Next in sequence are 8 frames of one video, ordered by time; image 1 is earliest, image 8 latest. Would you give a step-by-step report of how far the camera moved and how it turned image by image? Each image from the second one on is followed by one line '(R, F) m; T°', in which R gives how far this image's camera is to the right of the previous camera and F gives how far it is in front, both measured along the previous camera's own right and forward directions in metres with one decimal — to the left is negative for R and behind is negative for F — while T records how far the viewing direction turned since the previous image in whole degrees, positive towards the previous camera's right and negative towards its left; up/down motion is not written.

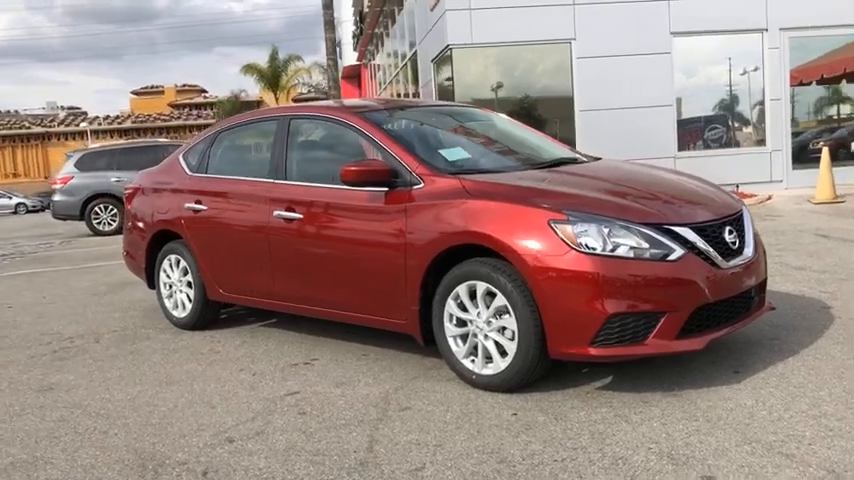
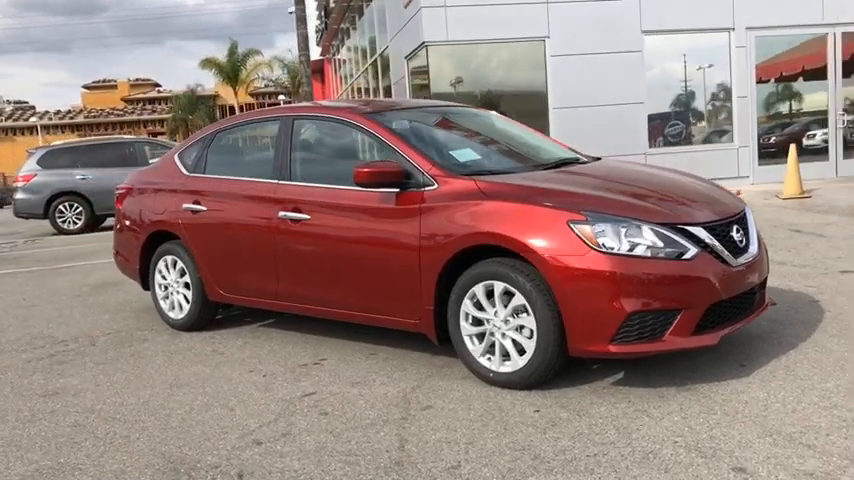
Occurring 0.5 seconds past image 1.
(-0.3, 0.0) m; +3°
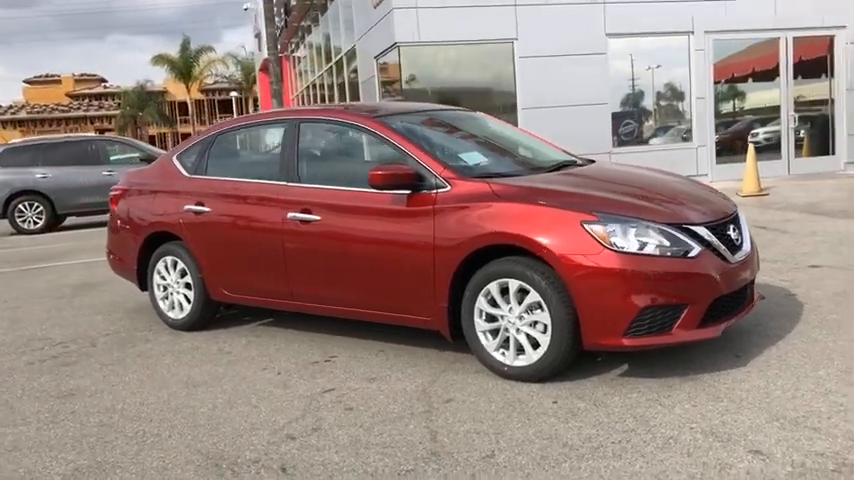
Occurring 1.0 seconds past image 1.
(-0.4, -0.2) m; +4°
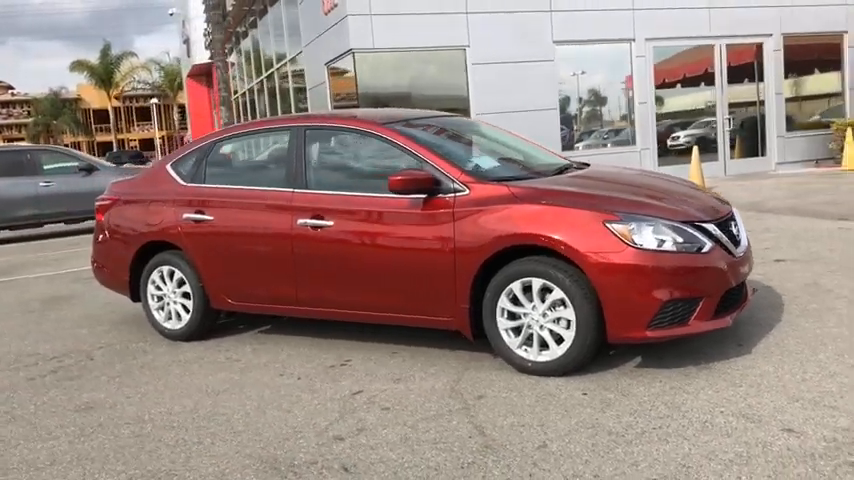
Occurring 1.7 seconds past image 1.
(-0.6, -0.1) m; +6°
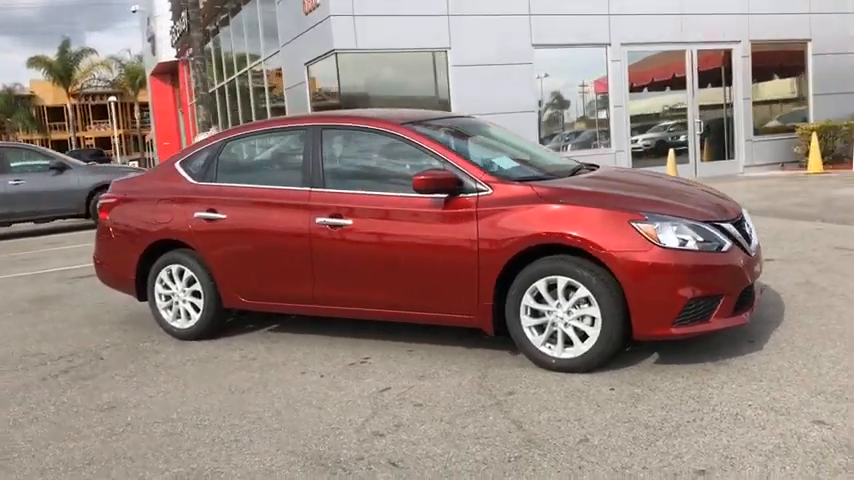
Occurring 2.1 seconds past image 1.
(-0.4, -0.1) m; +3°
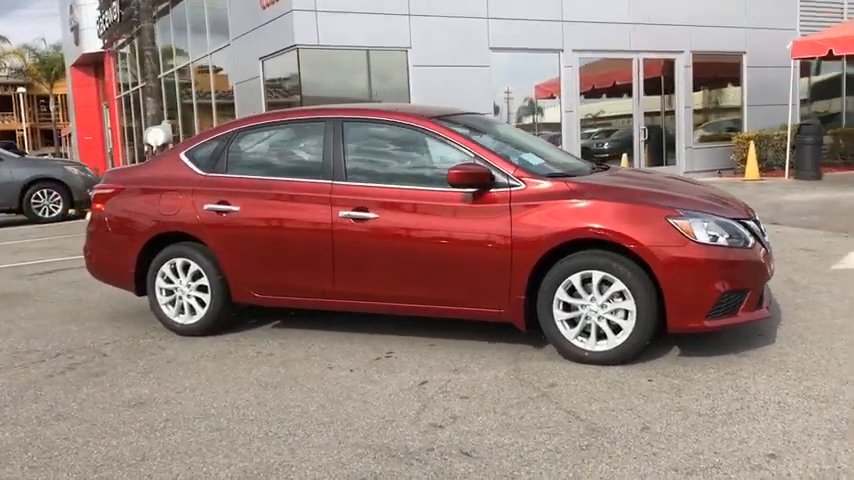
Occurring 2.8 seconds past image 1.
(-0.7, 0.0) m; +6°
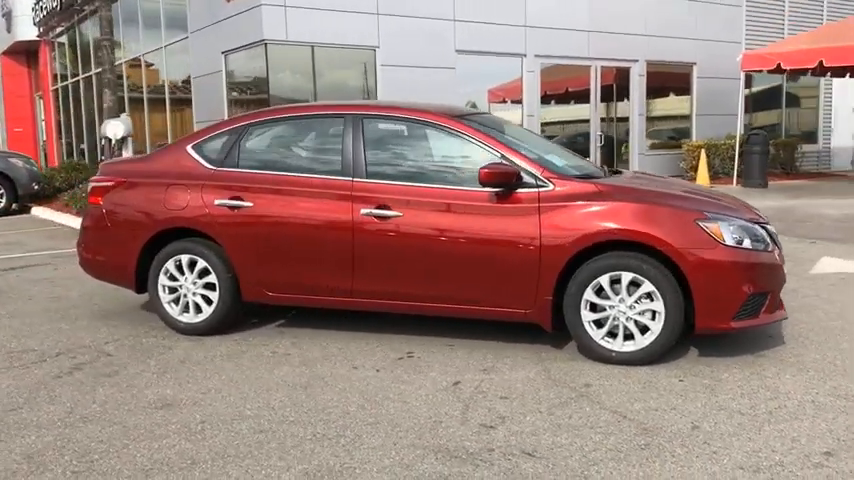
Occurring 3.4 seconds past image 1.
(-0.6, +0.1) m; +5°
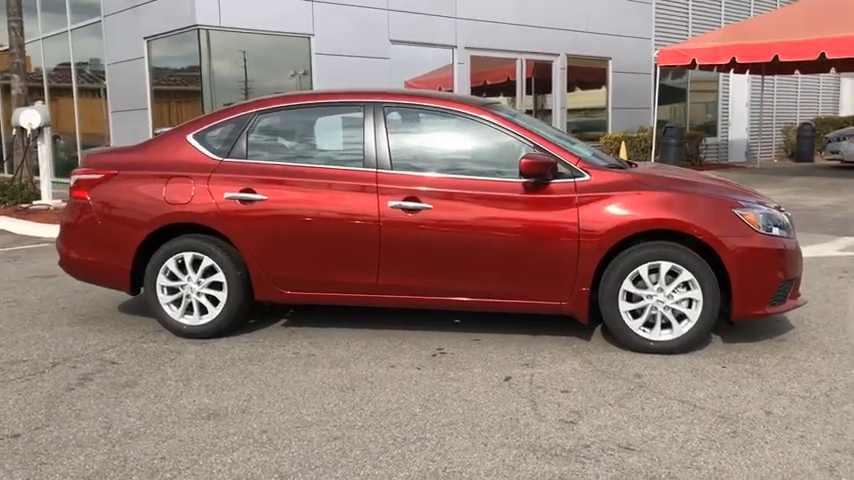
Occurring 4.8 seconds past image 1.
(-0.9, +0.2) m; +8°
